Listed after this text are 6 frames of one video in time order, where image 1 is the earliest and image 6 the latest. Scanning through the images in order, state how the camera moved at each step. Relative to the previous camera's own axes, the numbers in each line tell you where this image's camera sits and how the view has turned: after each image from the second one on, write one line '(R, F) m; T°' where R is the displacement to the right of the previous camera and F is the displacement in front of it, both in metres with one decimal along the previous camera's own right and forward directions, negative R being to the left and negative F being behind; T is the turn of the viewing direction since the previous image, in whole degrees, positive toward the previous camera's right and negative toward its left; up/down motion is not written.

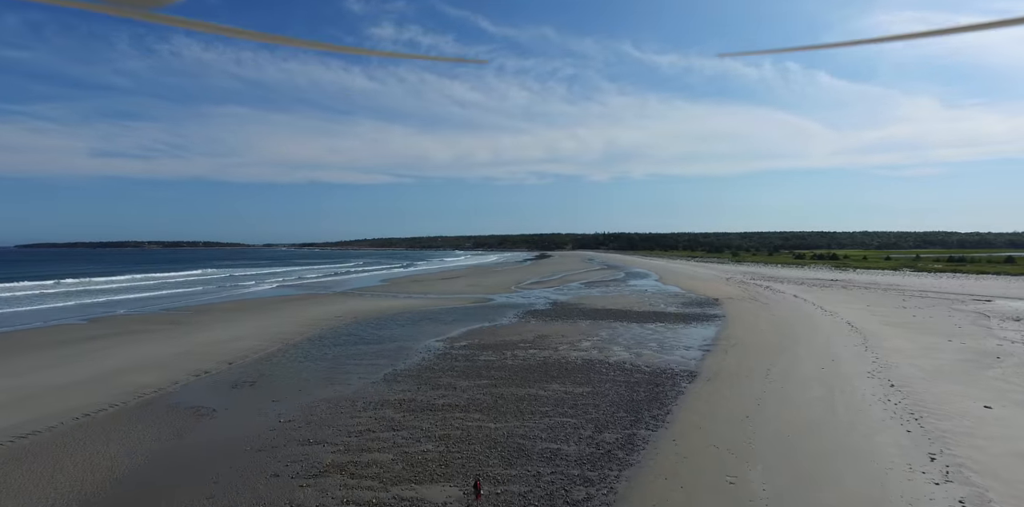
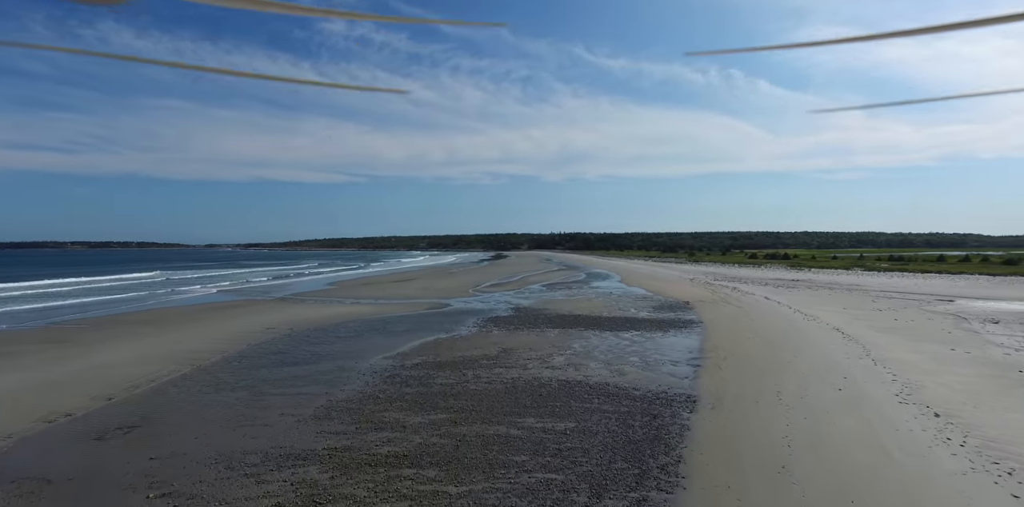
(-0.1, +1.9) m; +4°
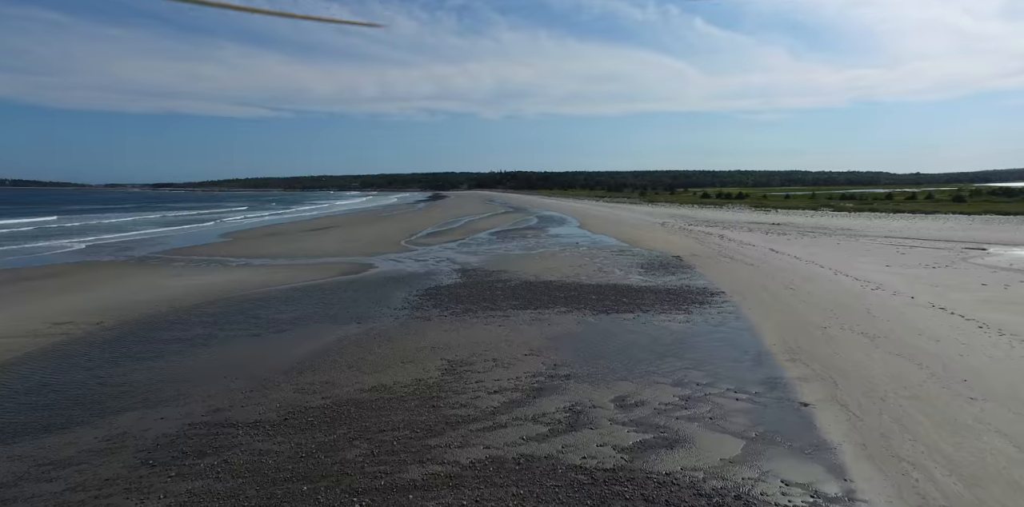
(-0.1, +5.8) m; +6°
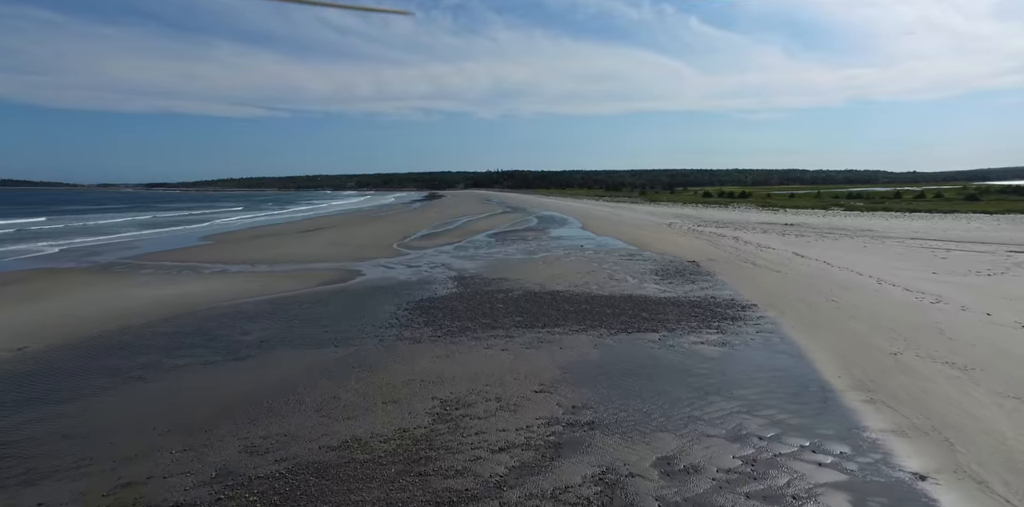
(-0.1, +1.7) m; 0°
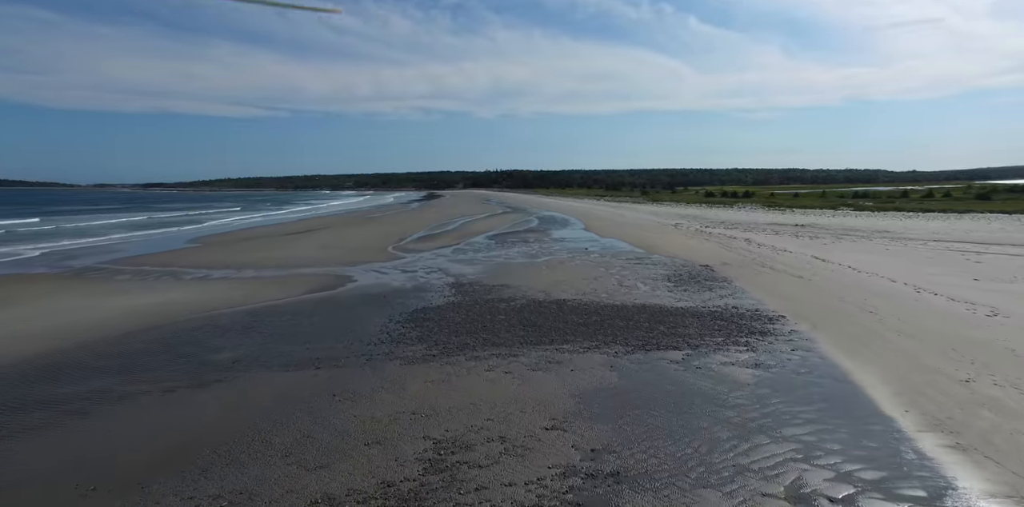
(-0.1, +1.1) m; 0°
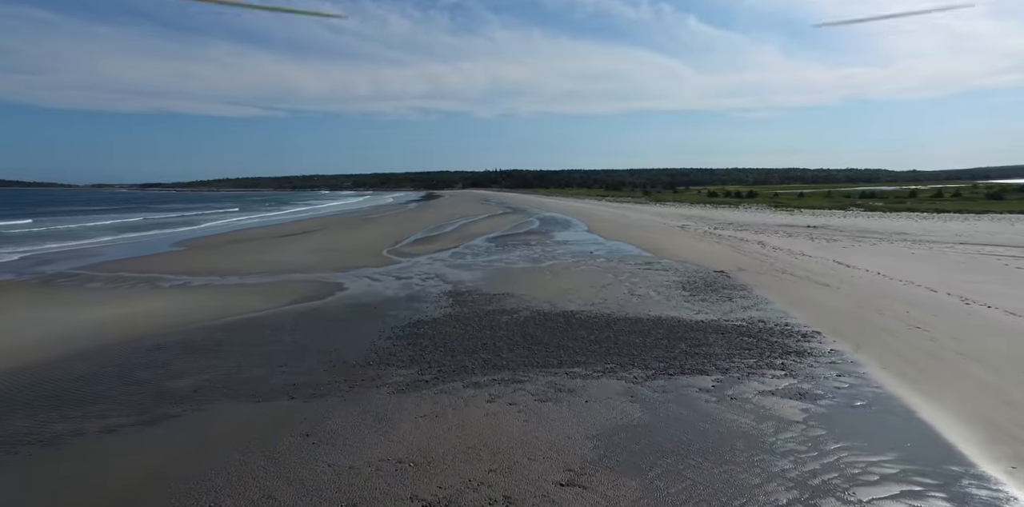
(-0.1, +1.1) m; 0°
